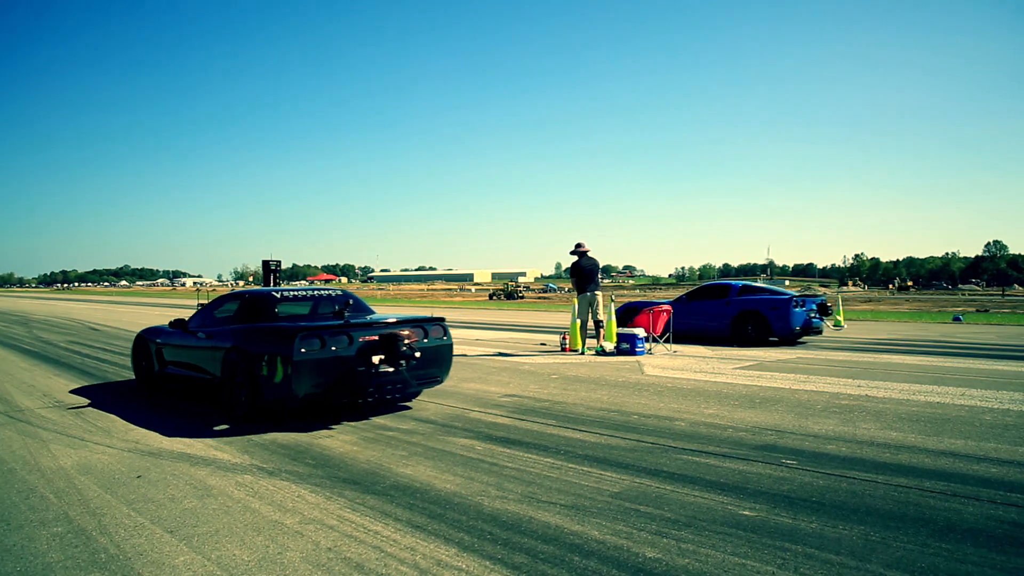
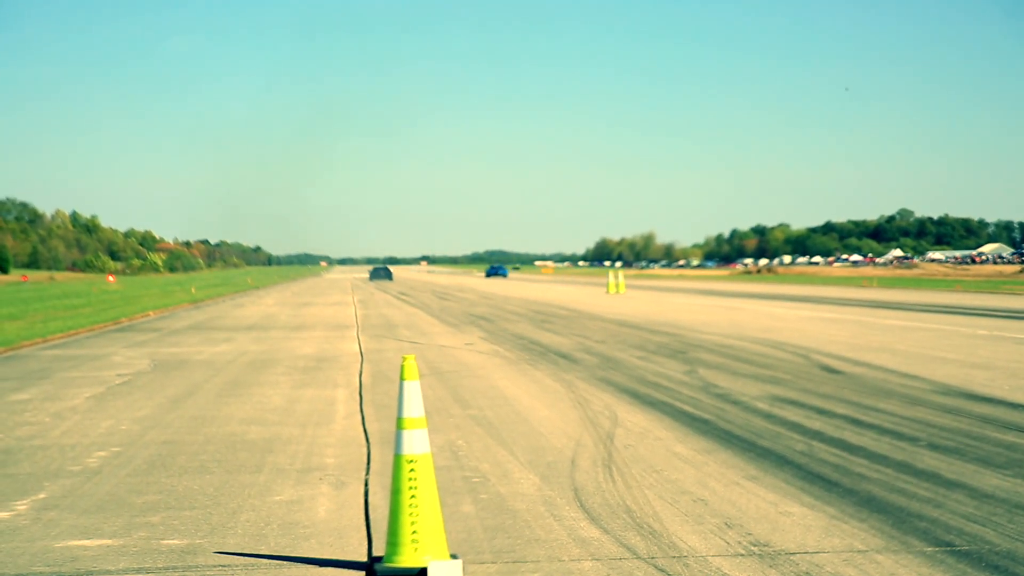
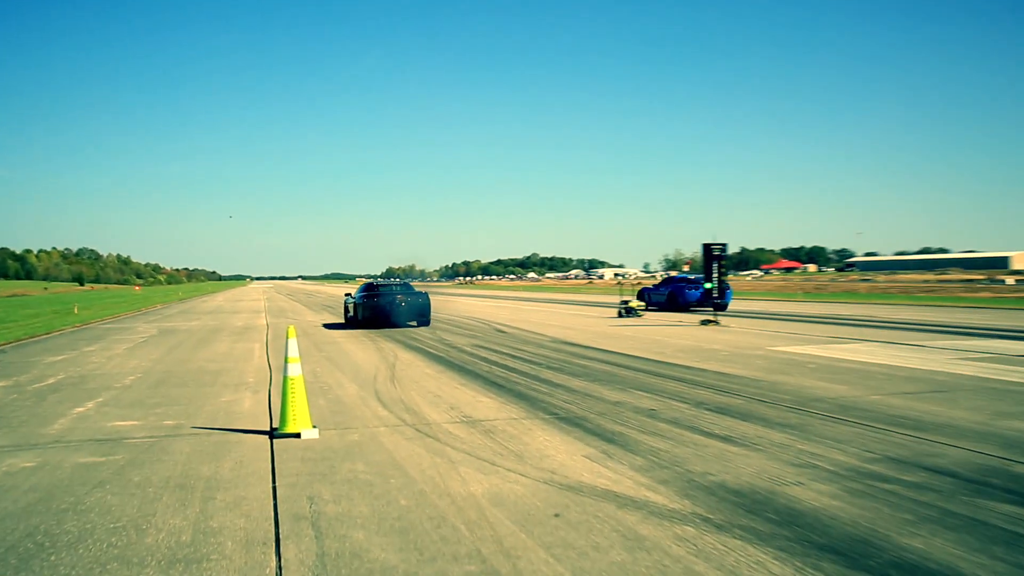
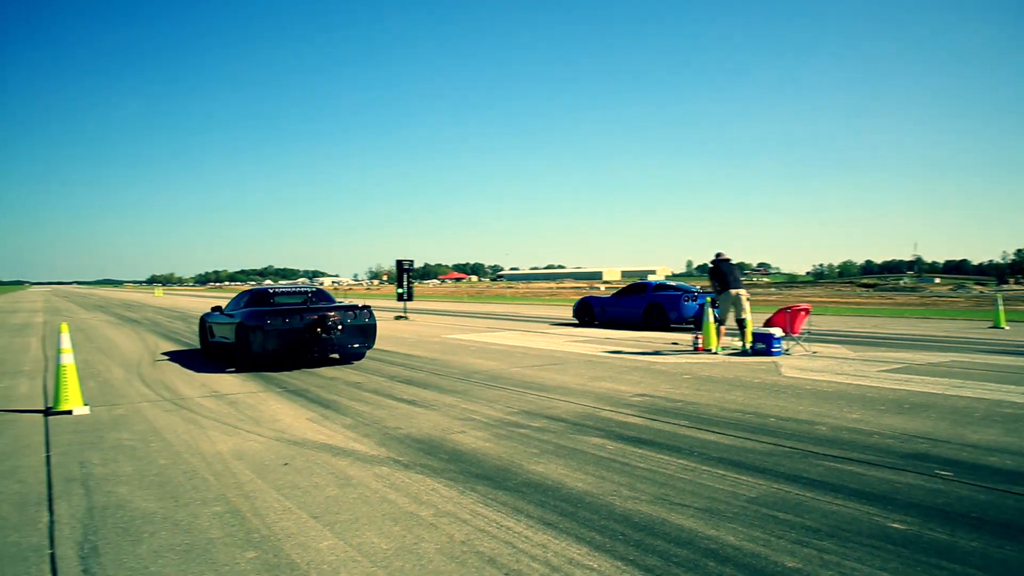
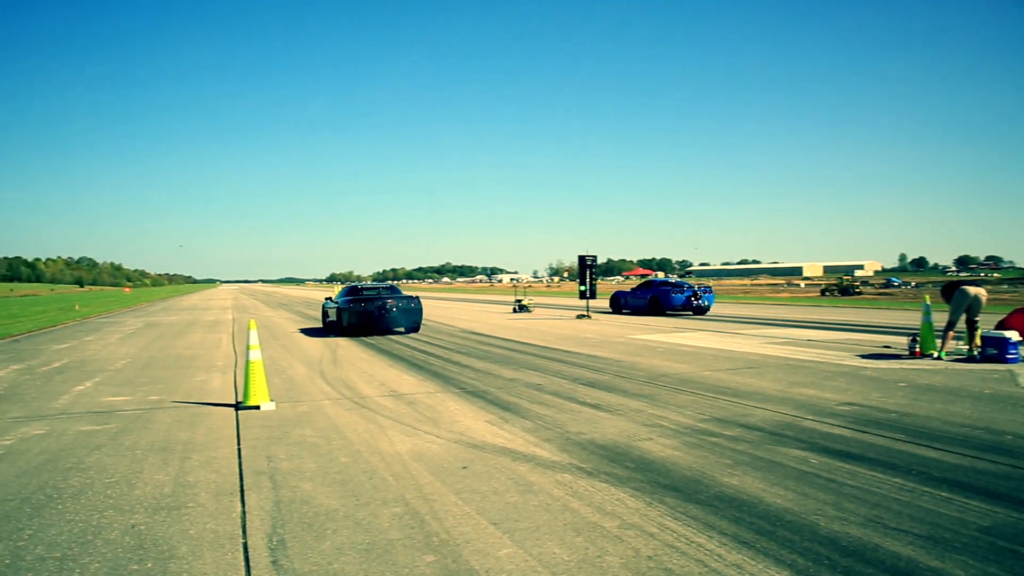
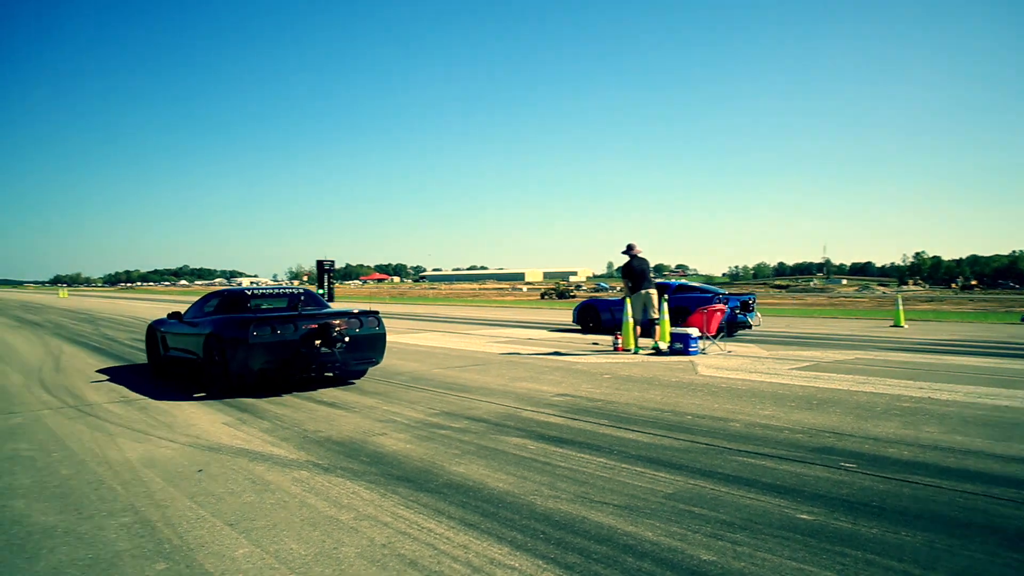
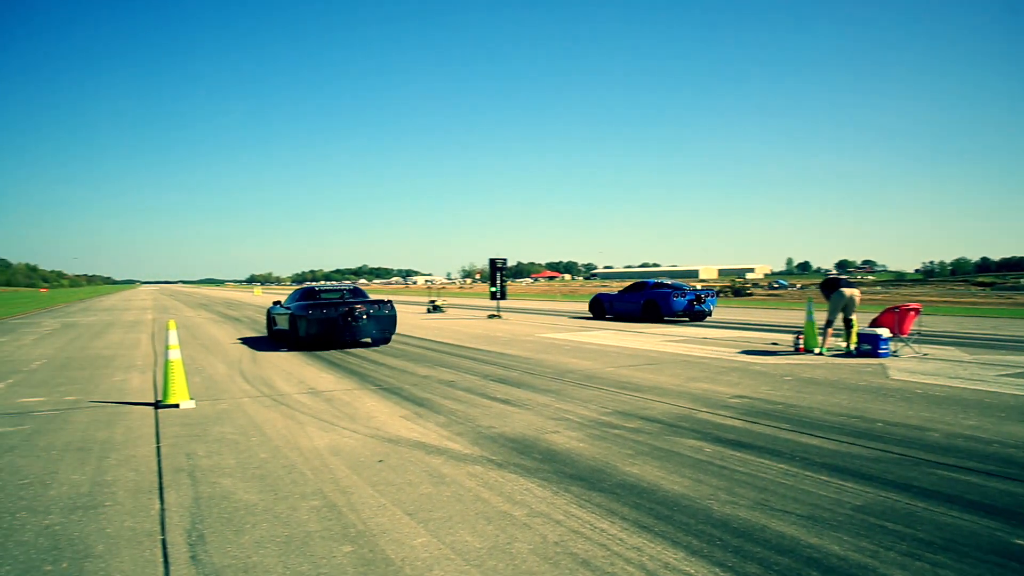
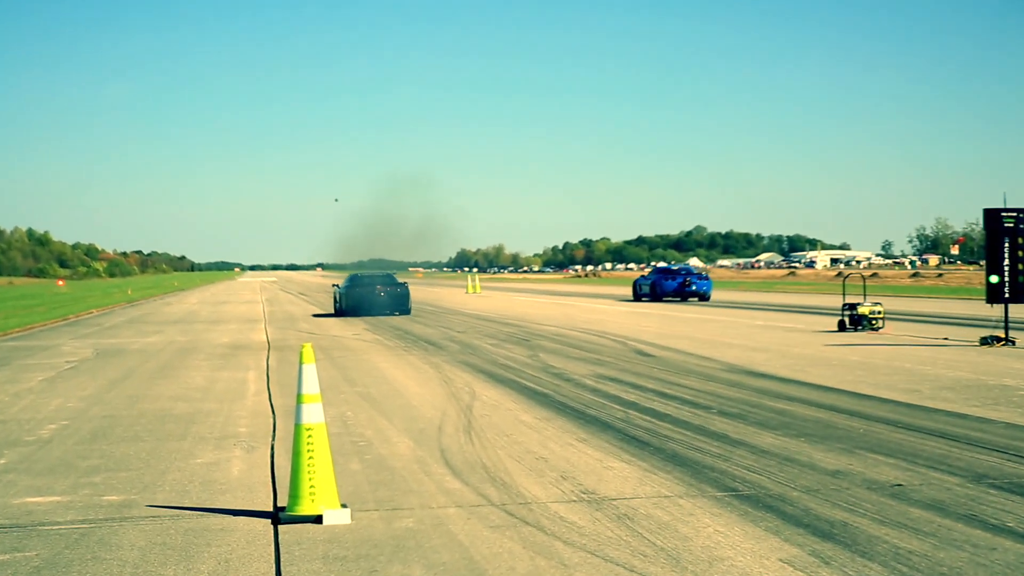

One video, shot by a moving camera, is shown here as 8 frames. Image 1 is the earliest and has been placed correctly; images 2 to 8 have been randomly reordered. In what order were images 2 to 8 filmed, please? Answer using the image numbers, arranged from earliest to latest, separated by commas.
6, 4, 7, 5, 3, 8, 2
